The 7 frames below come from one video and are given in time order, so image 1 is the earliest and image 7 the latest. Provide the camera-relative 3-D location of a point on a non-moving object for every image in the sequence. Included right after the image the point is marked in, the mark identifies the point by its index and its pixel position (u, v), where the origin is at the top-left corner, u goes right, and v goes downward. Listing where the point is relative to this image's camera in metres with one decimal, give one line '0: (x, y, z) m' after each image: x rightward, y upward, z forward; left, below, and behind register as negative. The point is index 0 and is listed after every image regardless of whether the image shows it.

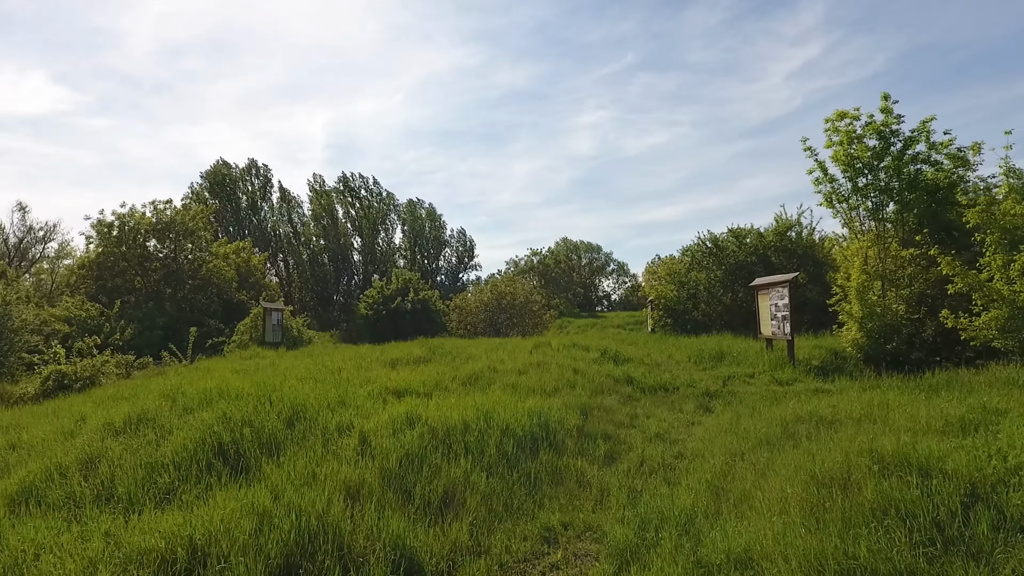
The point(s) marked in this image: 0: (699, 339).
0: (+4.9, -1.4, +15.7) m
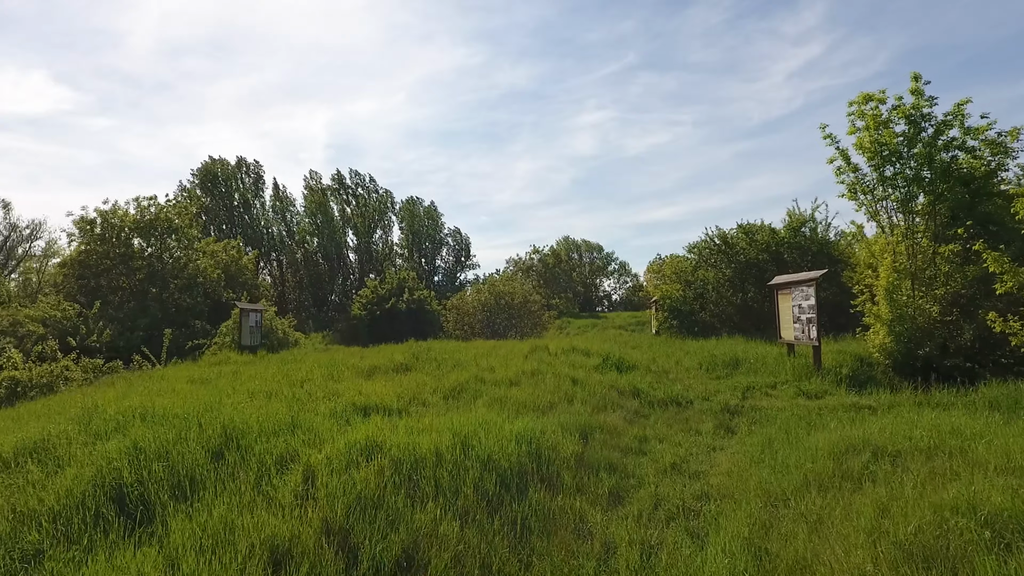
0: (+4.8, -1.4, +14.5) m
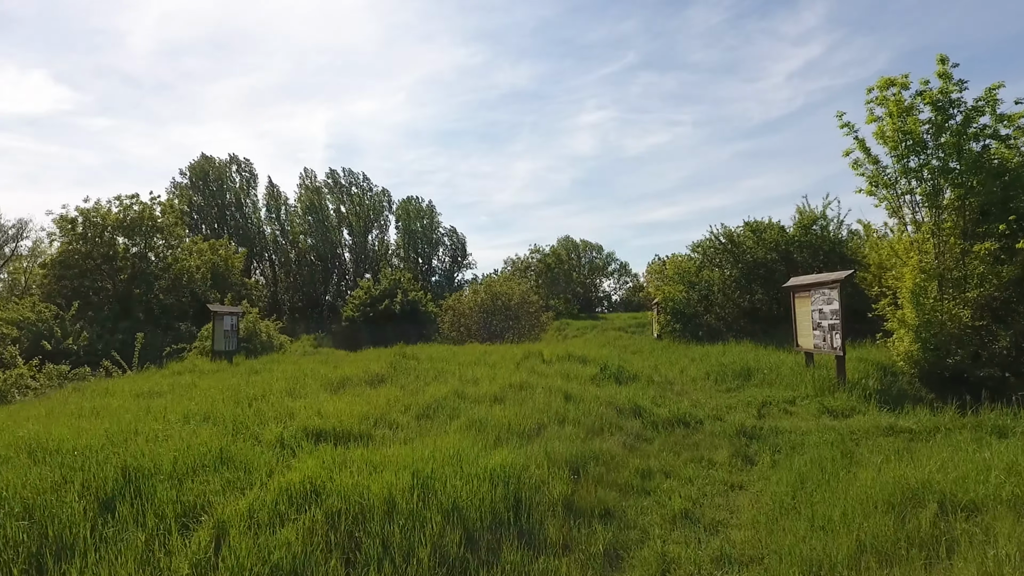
0: (+4.6, -1.4, +13.5) m
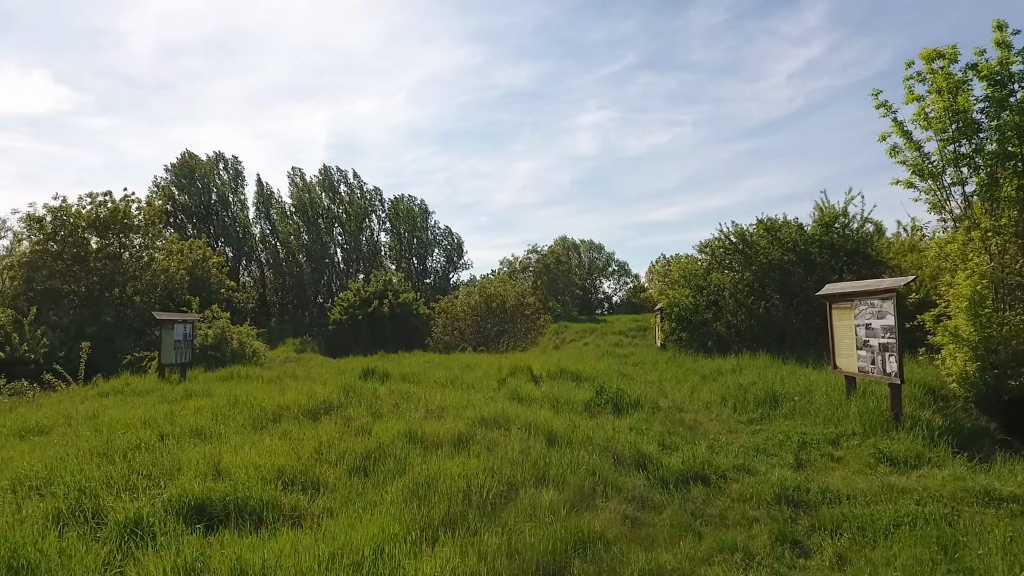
0: (+4.3, -1.5, +11.8) m
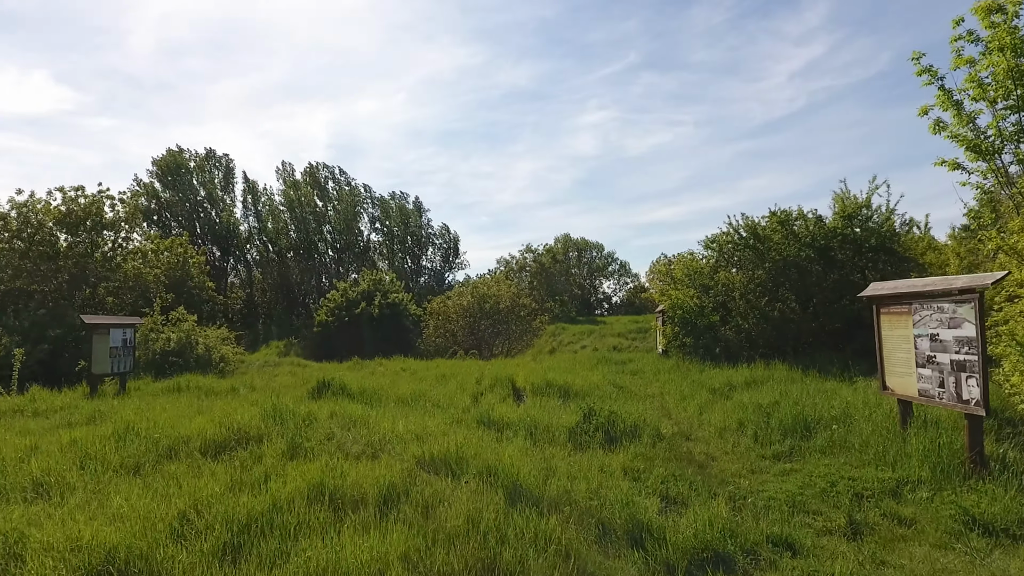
0: (+3.9, -1.5, +10.2) m
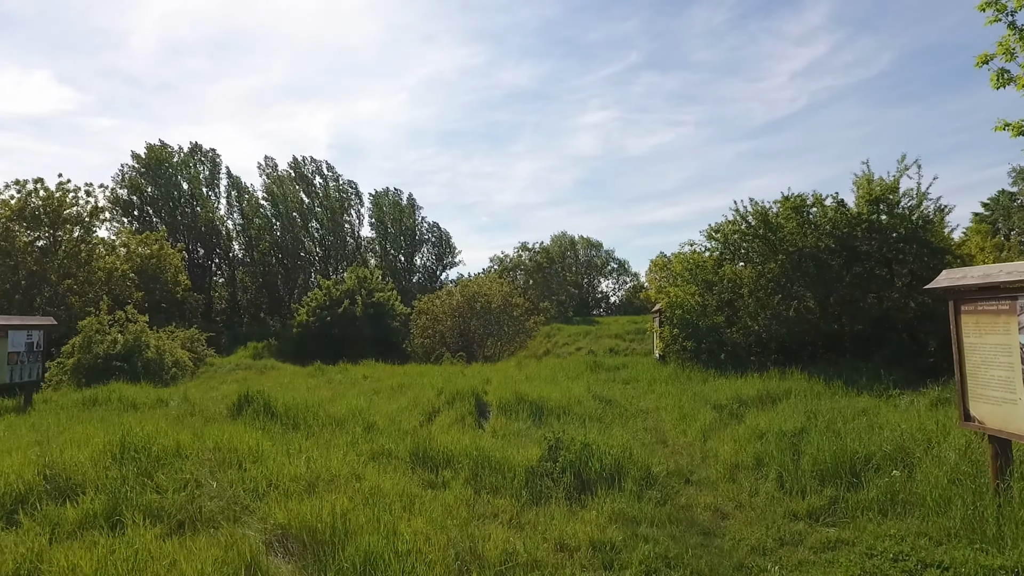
0: (+3.4, -1.5, +8.4) m
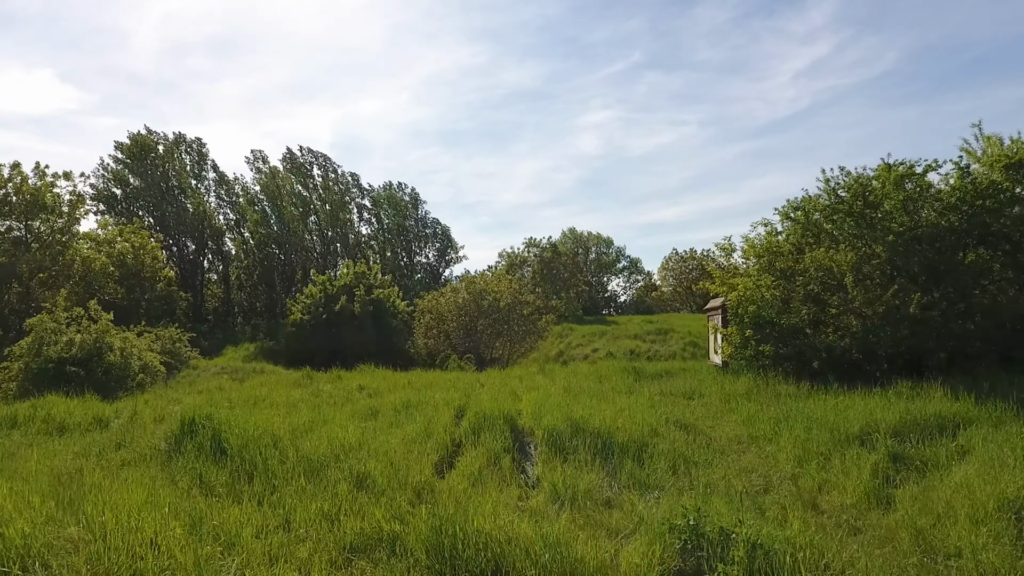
0: (+3.9, -1.3, +6.0) m
